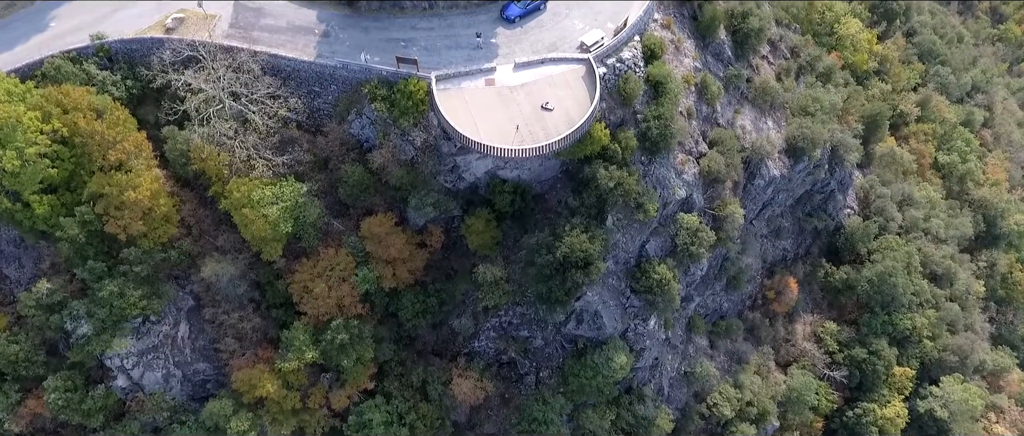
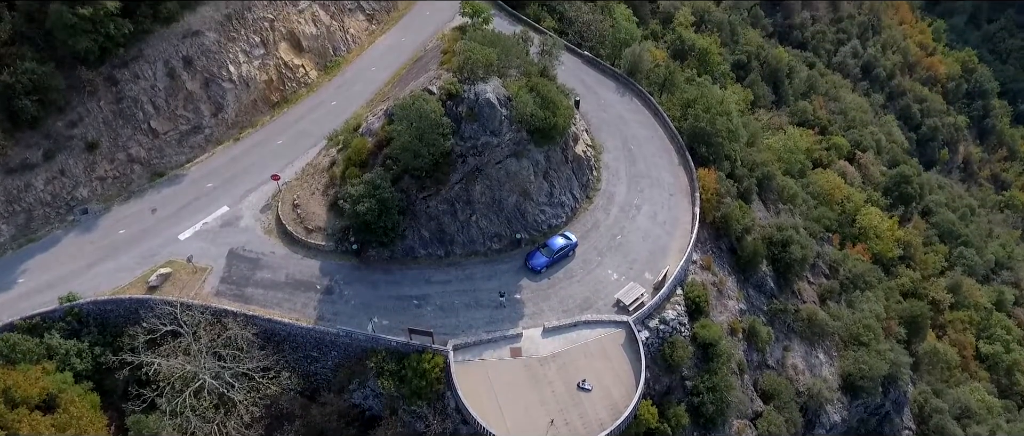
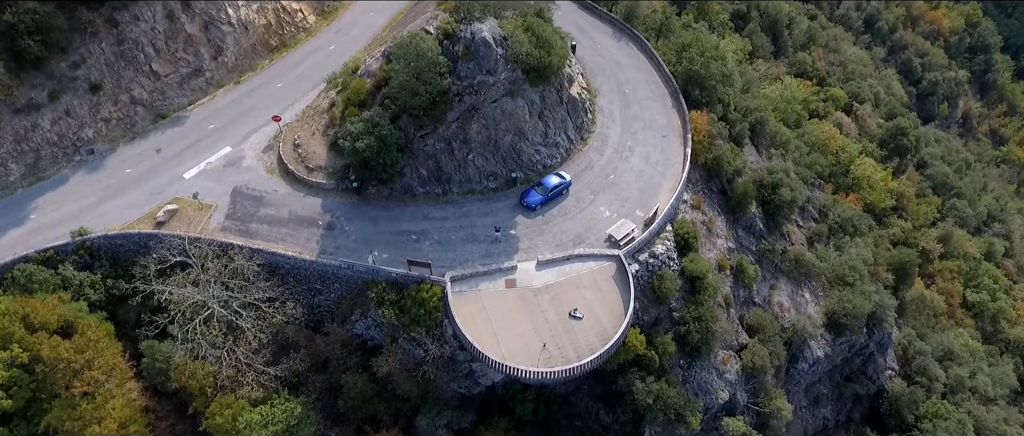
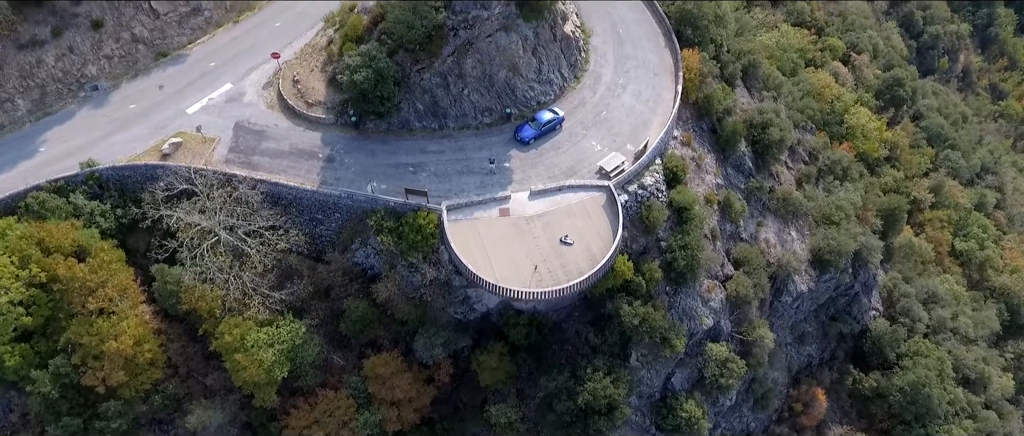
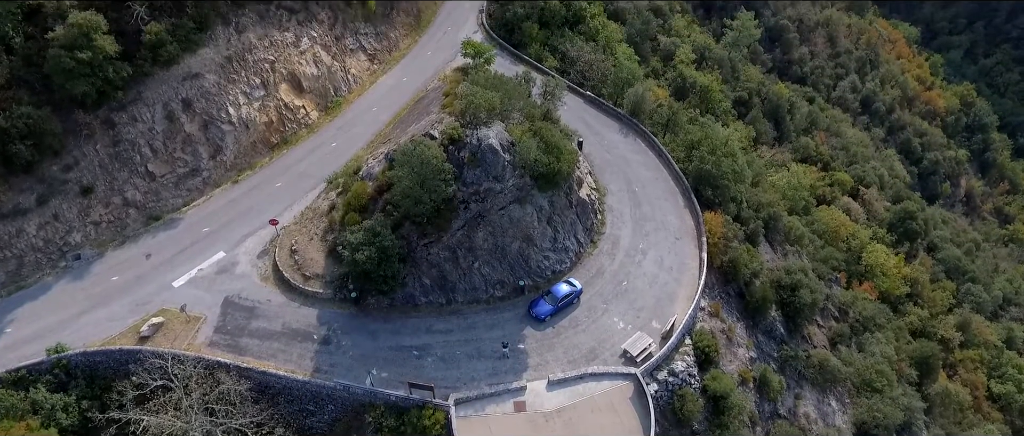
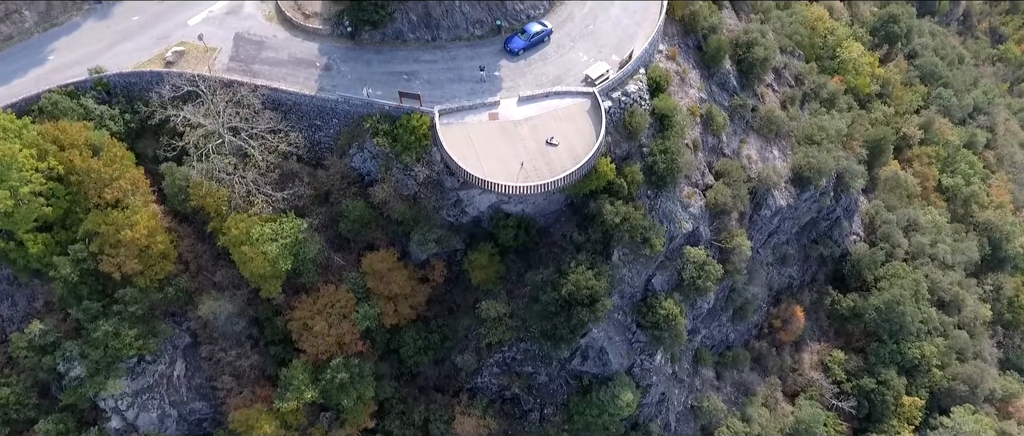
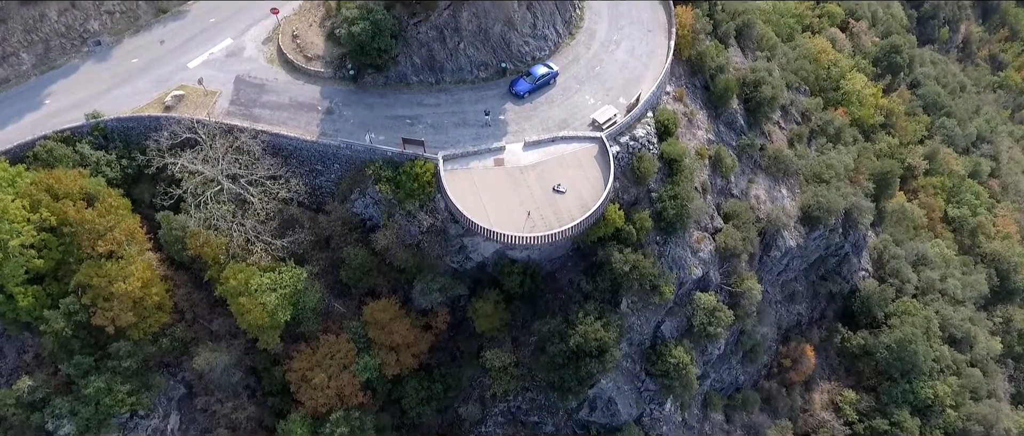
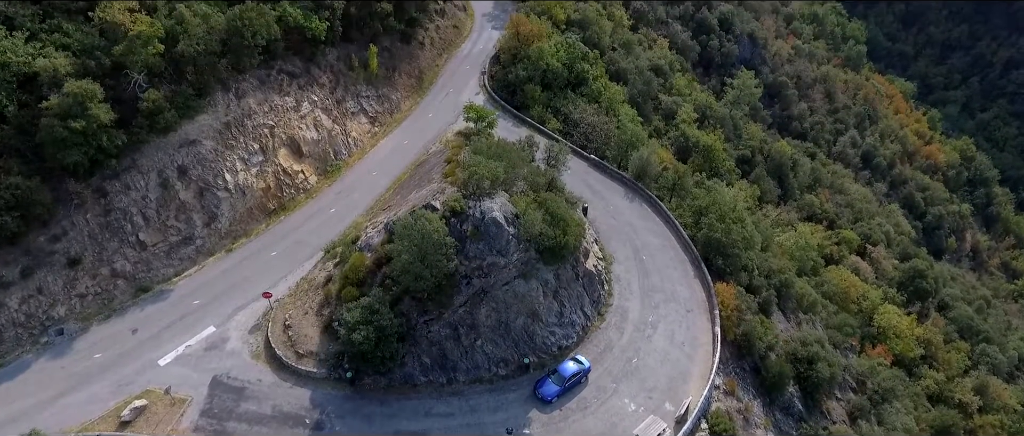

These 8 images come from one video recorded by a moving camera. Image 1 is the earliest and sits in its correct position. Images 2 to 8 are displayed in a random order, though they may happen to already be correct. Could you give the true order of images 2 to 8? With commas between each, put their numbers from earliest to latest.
6, 7, 4, 3, 2, 5, 8
